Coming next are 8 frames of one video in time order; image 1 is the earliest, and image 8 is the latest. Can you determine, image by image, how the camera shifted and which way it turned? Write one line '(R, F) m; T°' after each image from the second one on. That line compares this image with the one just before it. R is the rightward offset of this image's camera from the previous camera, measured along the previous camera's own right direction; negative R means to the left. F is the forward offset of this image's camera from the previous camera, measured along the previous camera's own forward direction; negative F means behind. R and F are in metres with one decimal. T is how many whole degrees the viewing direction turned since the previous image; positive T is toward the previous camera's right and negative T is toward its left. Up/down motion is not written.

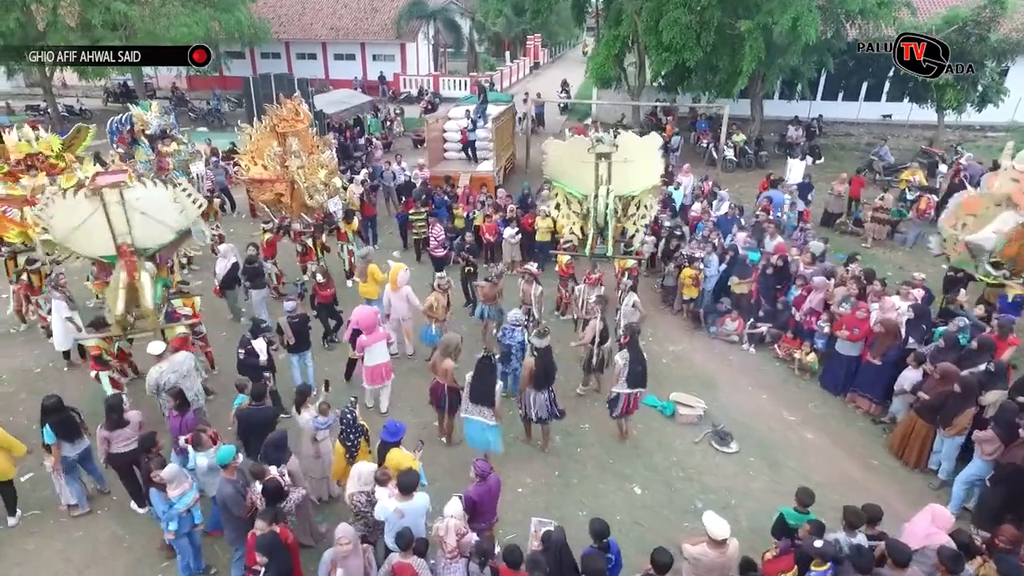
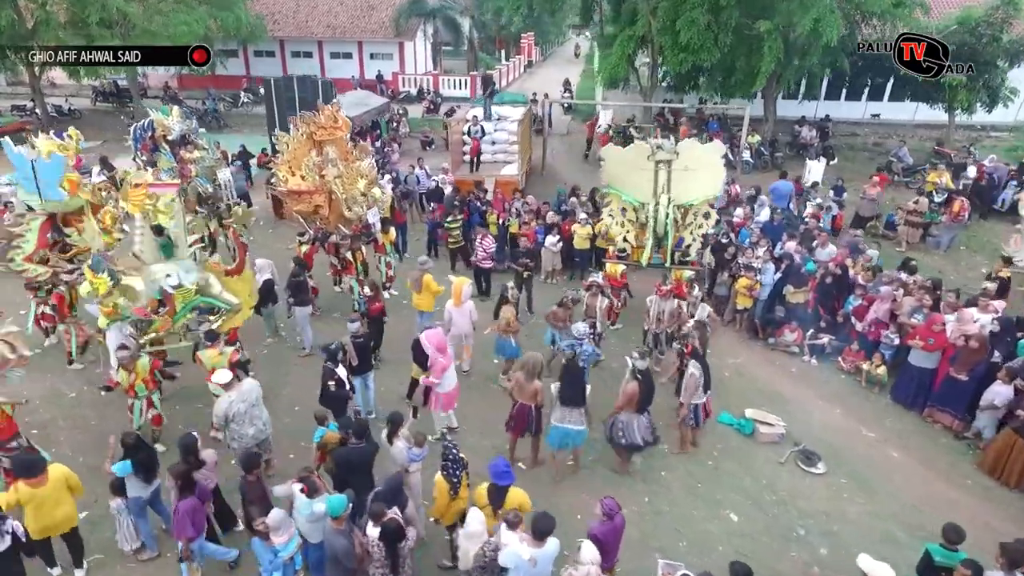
(-1.0, +0.3) m; +2°
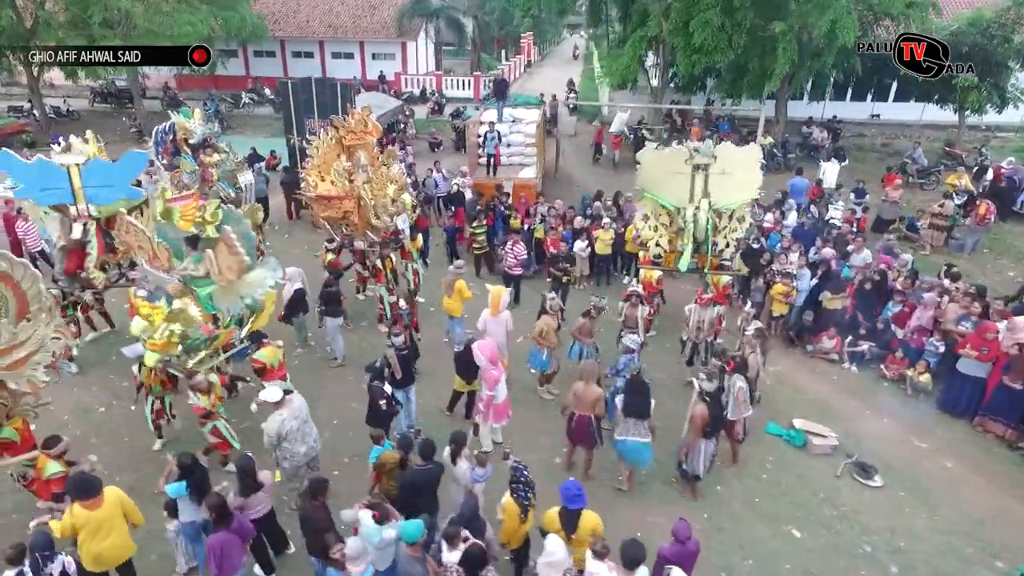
(-0.6, +0.2) m; +1°
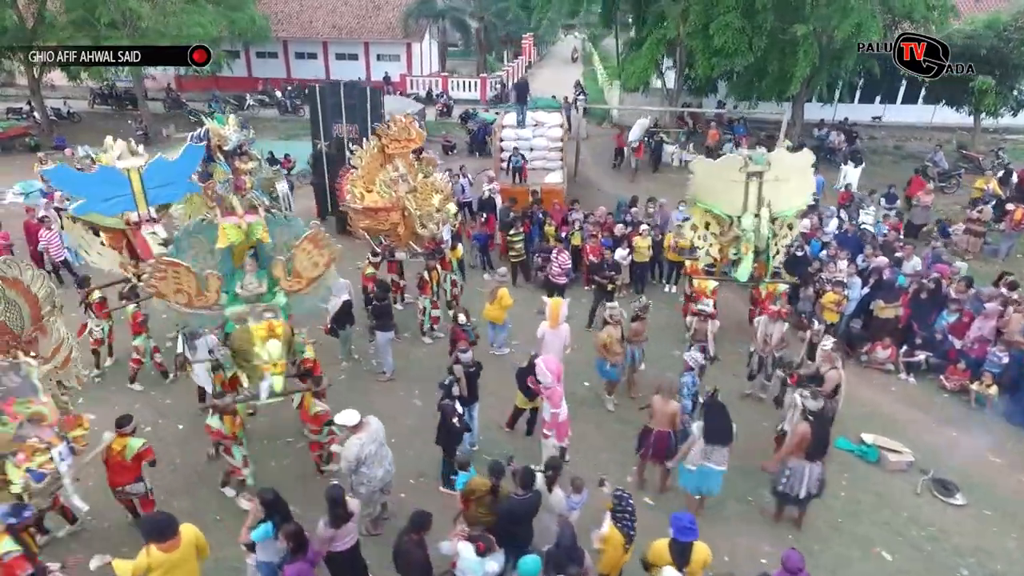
(-0.8, +0.2) m; +1°
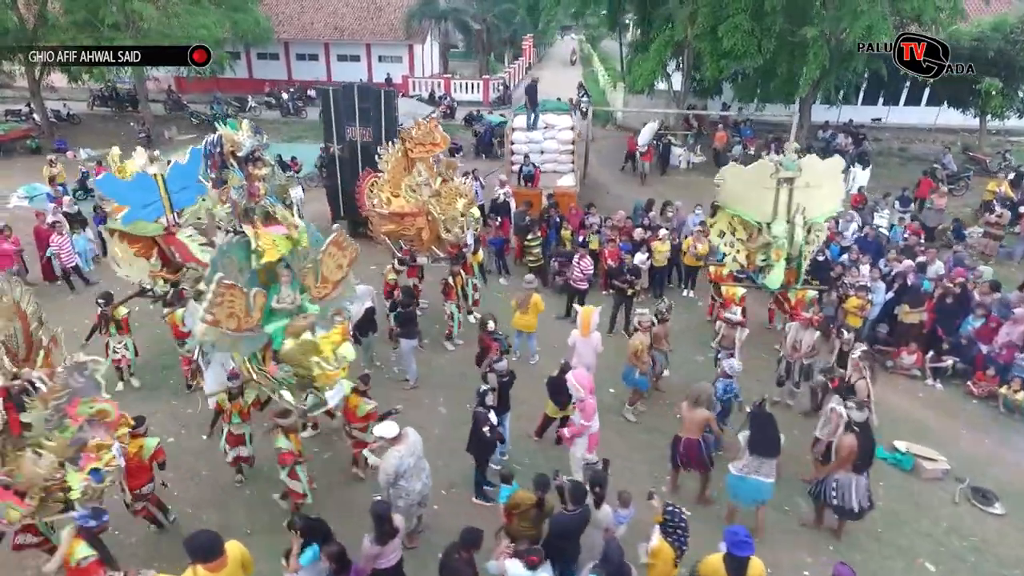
(-0.4, +0.1) m; 0°
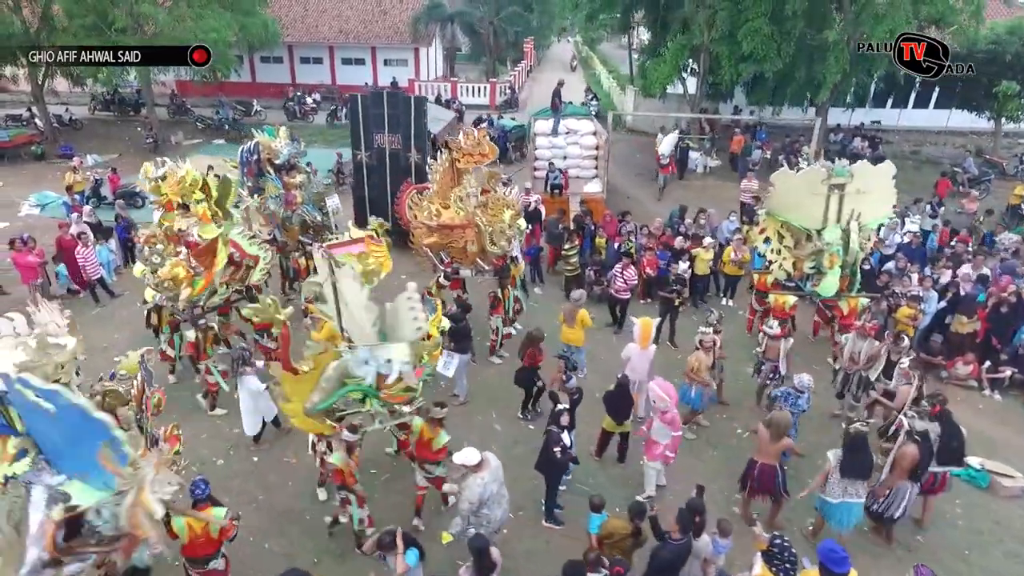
(-0.7, +0.2) m; +1°
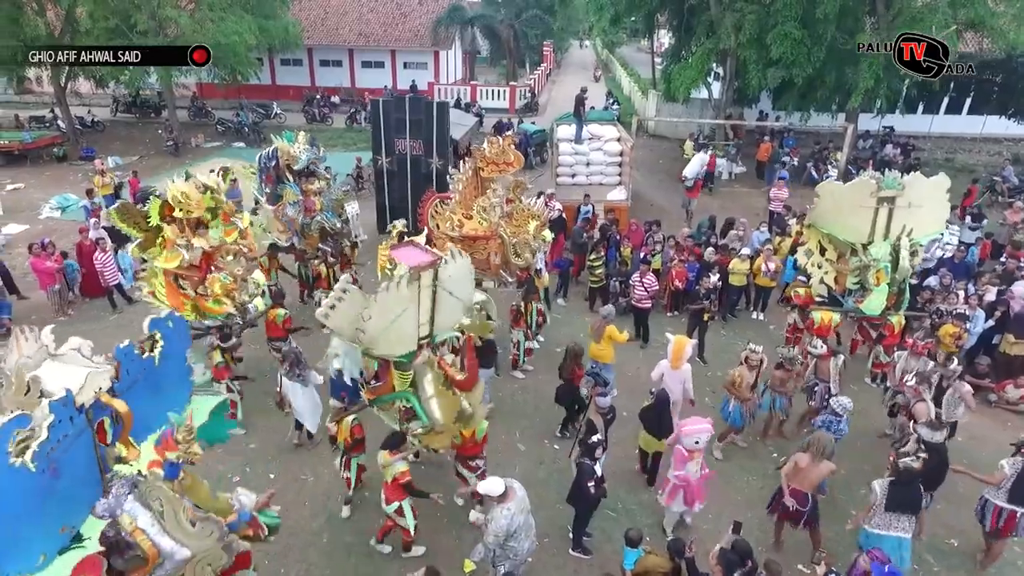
(-0.1, +0.3) m; -1°
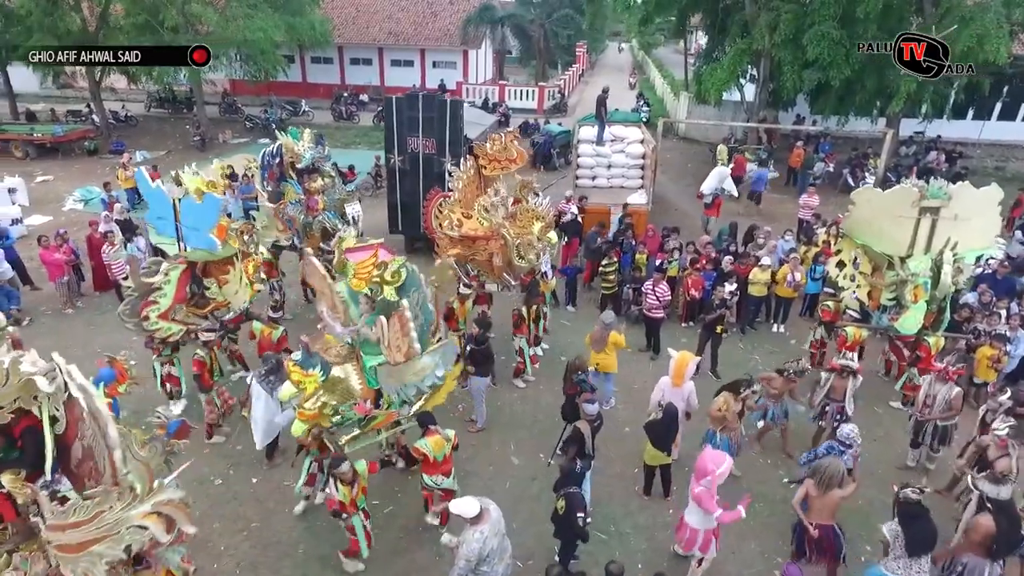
(+0.4, +0.5) m; -3°
